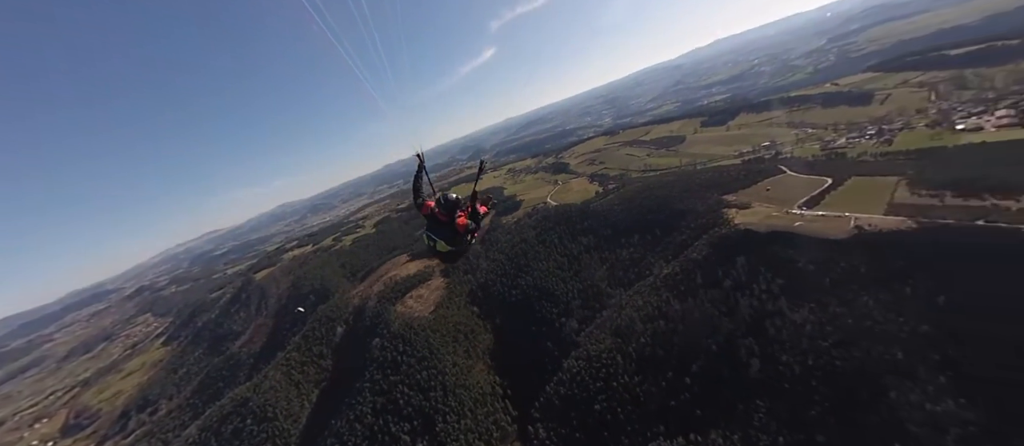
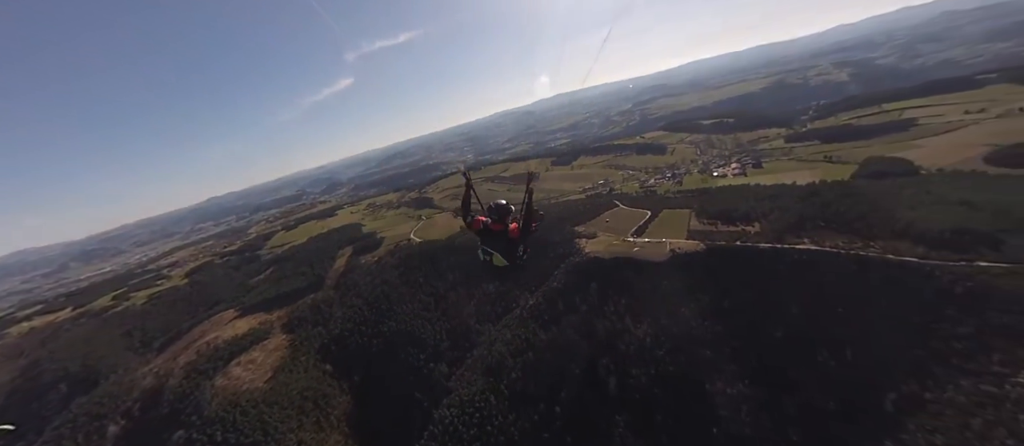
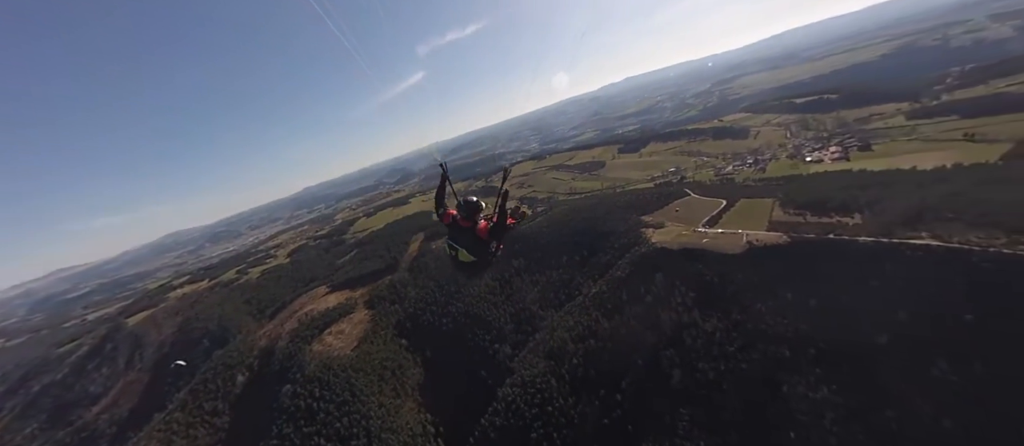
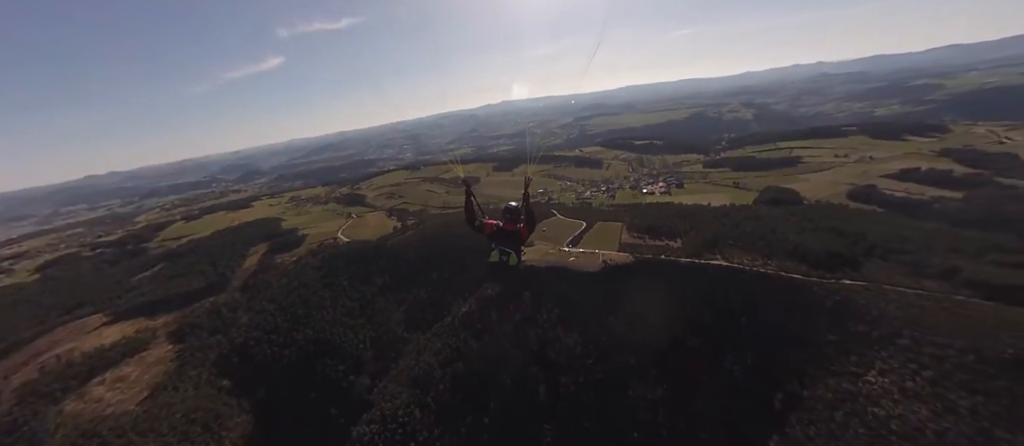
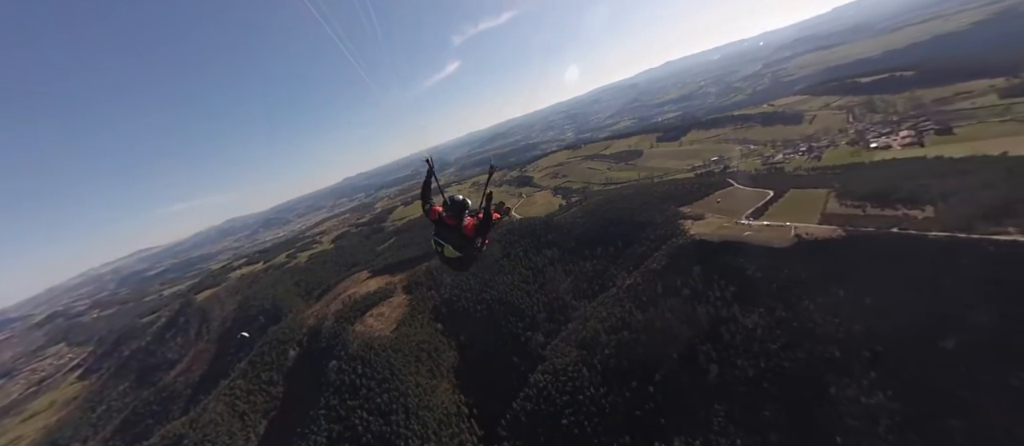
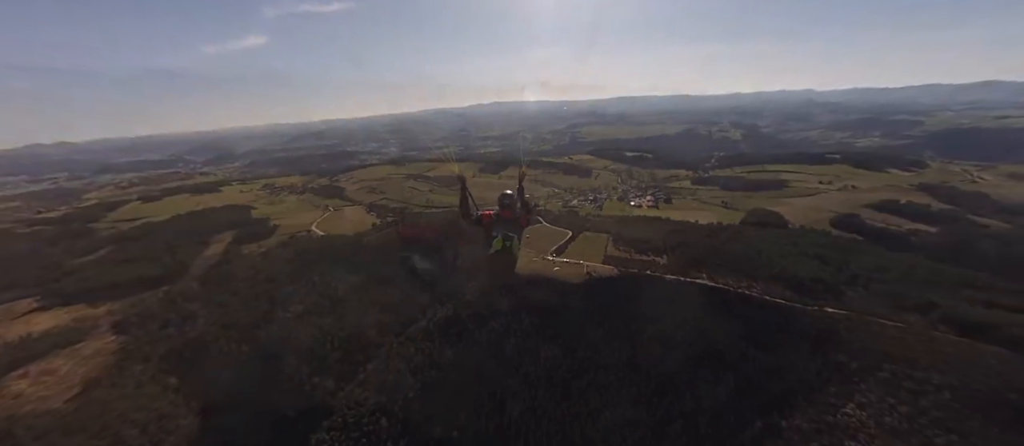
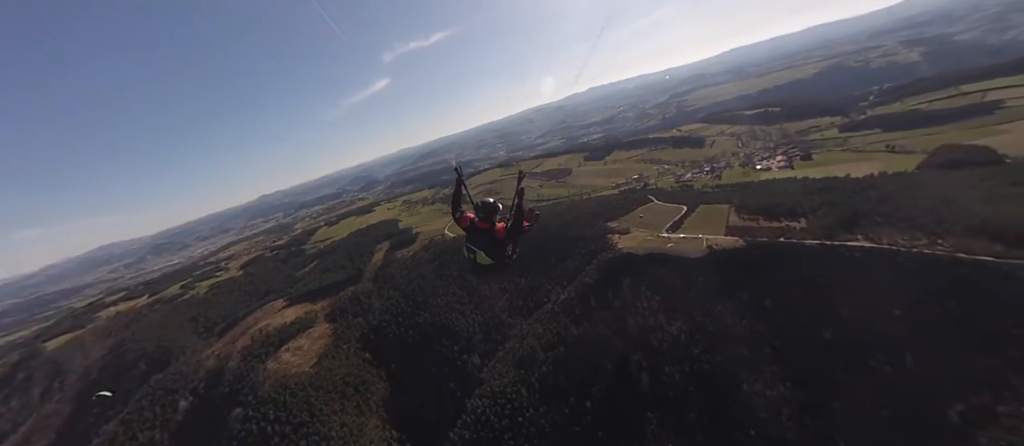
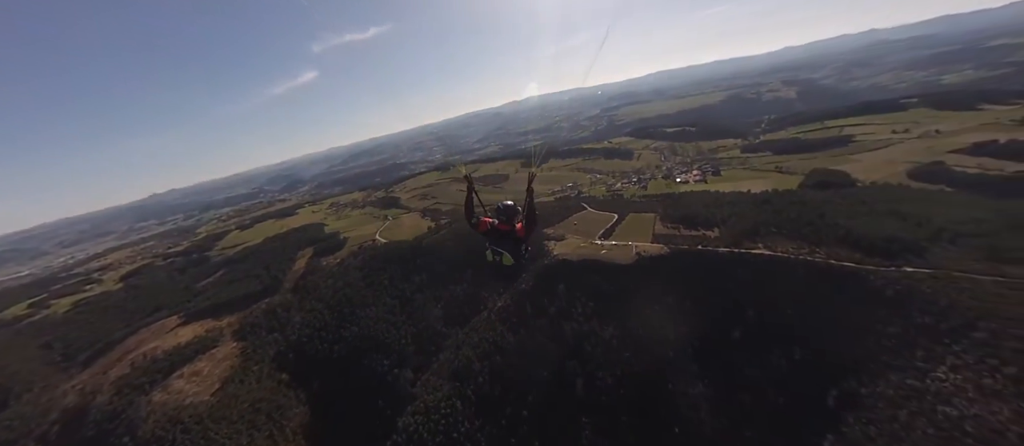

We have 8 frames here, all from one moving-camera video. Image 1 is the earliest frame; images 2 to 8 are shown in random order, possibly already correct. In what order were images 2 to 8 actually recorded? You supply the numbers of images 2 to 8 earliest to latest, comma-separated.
5, 3, 7, 2, 8, 4, 6
